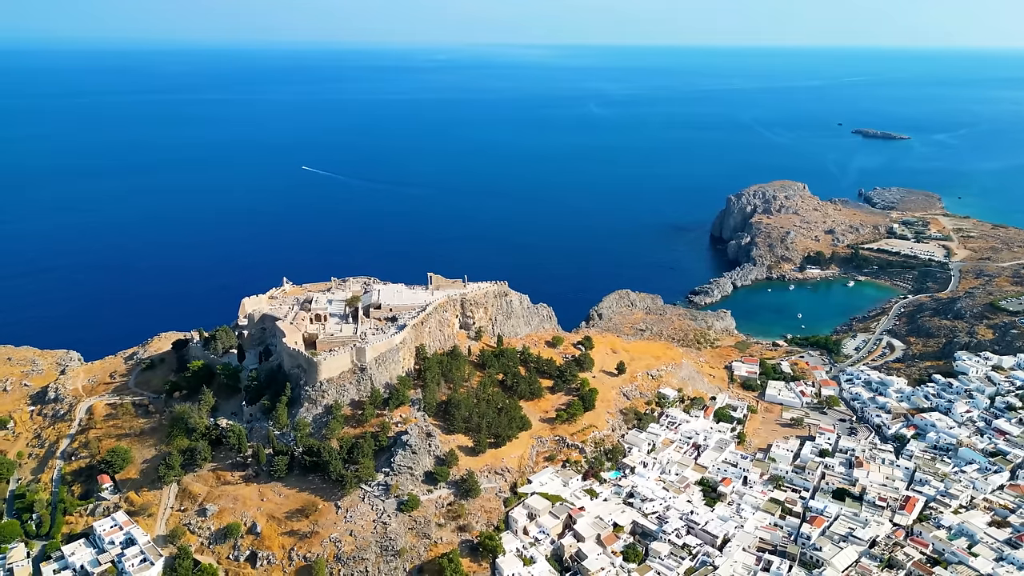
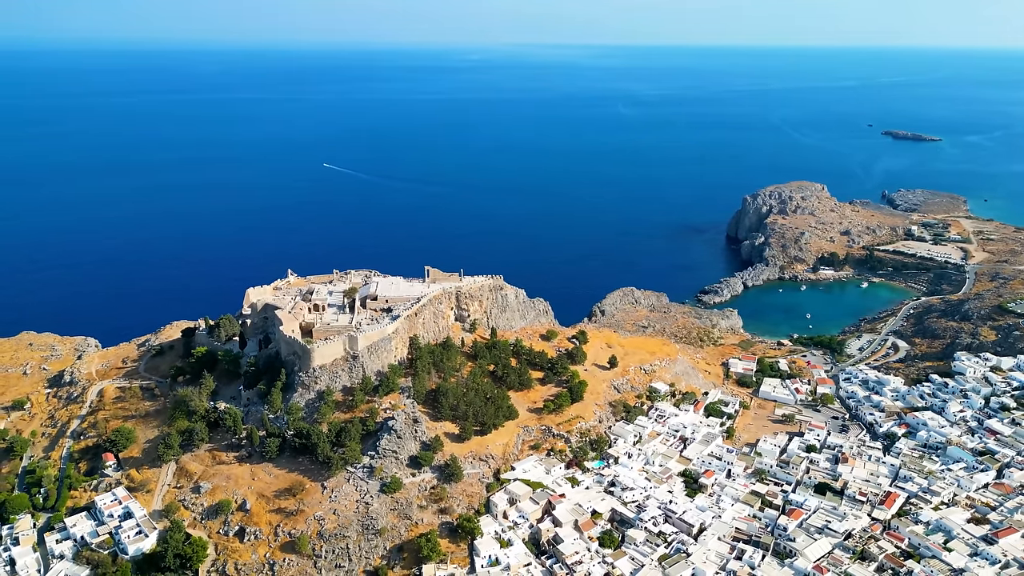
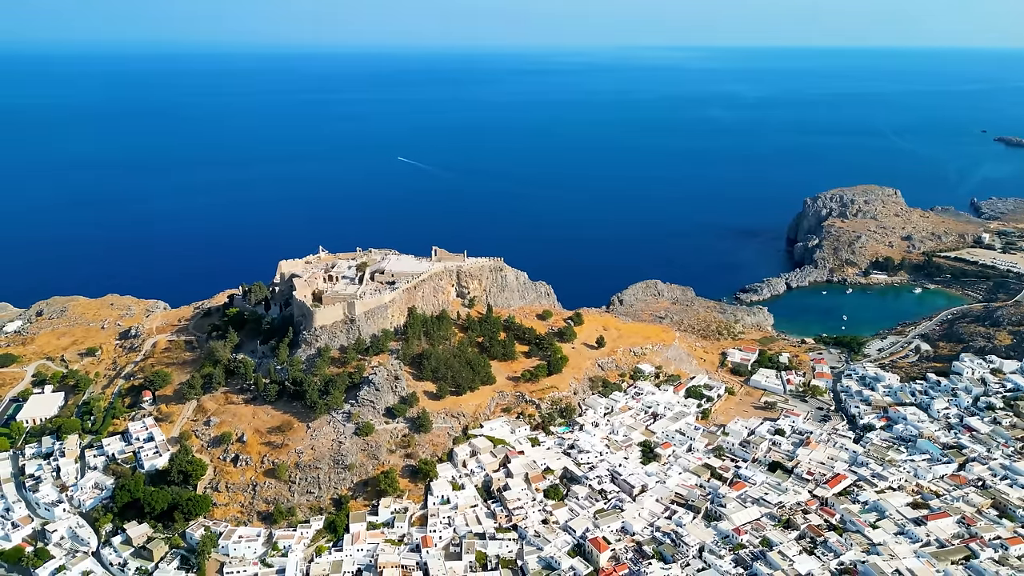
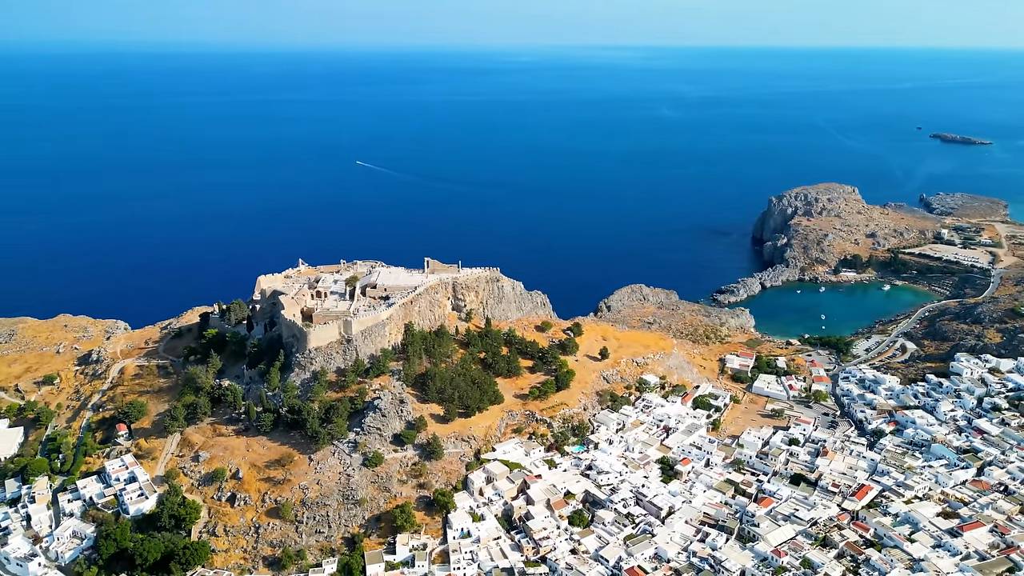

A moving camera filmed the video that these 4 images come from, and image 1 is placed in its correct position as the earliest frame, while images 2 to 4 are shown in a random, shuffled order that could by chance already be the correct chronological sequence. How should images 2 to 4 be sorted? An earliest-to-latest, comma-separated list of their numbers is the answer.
2, 4, 3
